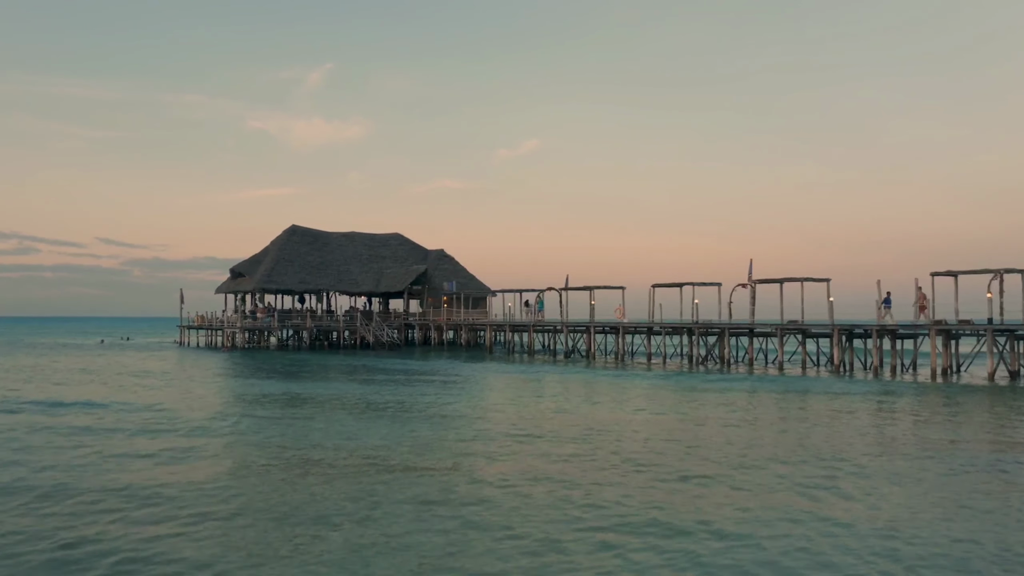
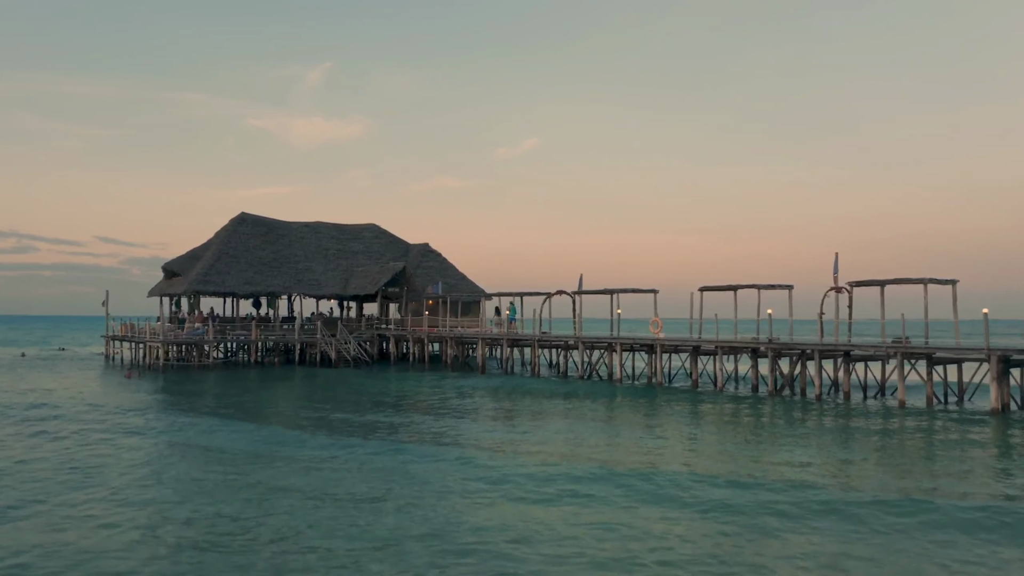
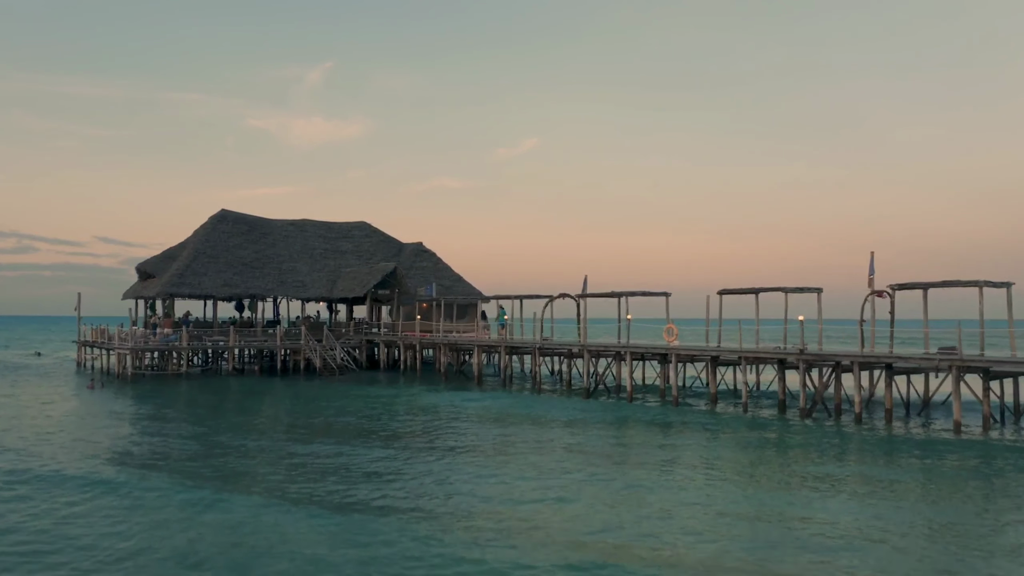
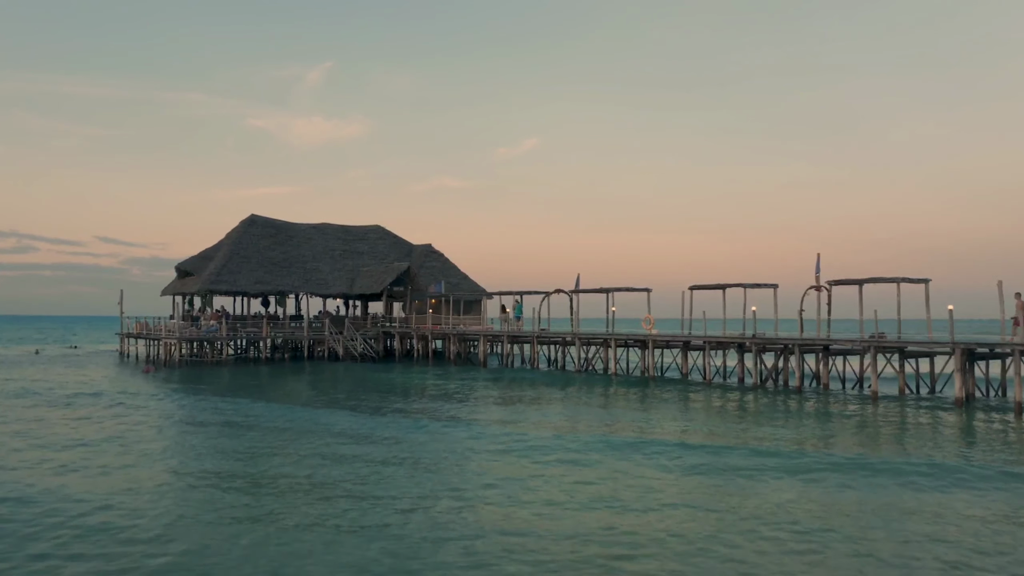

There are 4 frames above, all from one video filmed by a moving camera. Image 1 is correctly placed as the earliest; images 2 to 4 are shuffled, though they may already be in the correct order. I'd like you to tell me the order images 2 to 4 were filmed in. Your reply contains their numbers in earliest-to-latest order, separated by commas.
4, 2, 3
